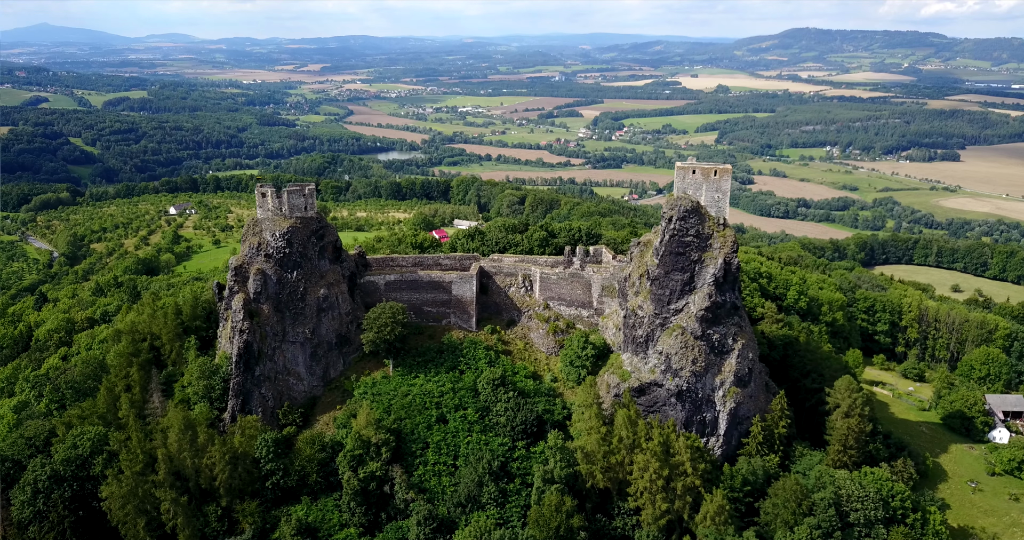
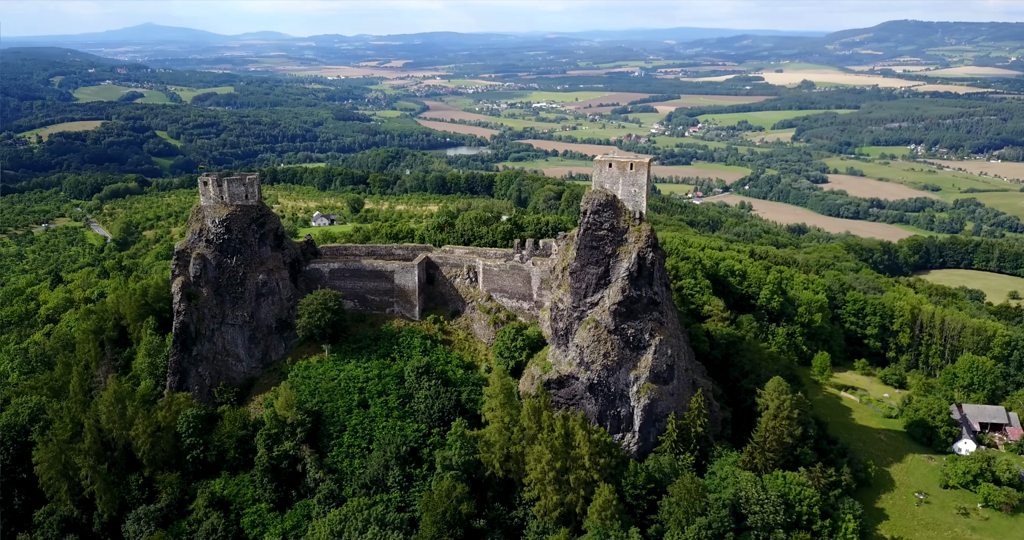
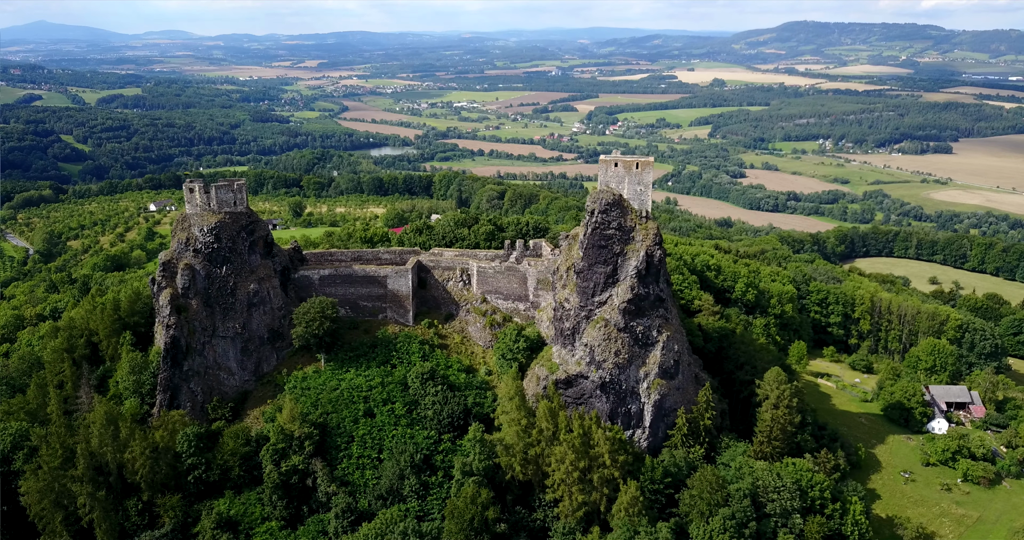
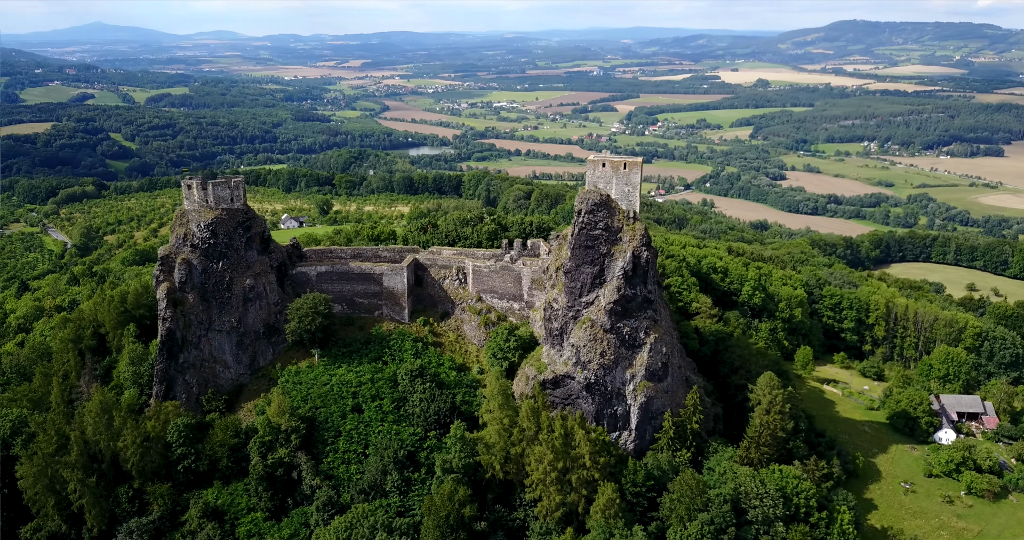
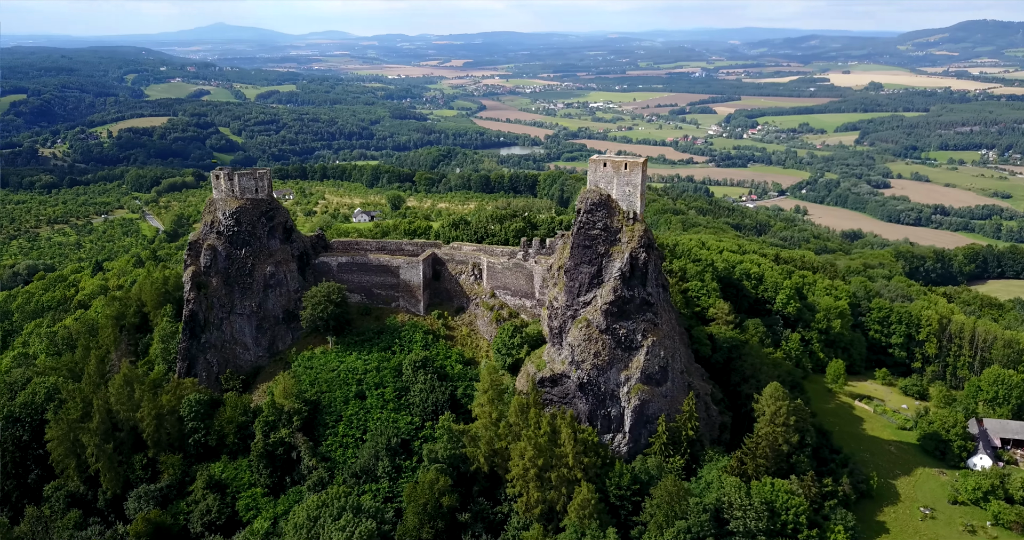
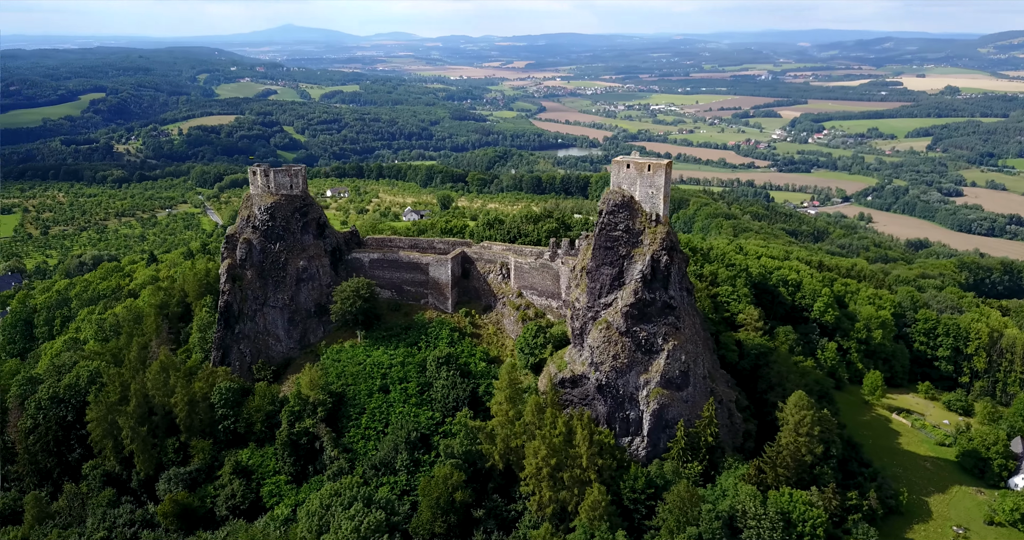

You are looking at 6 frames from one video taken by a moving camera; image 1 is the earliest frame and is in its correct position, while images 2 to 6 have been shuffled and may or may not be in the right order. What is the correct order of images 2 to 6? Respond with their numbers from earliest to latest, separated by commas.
3, 4, 2, 5, 6
